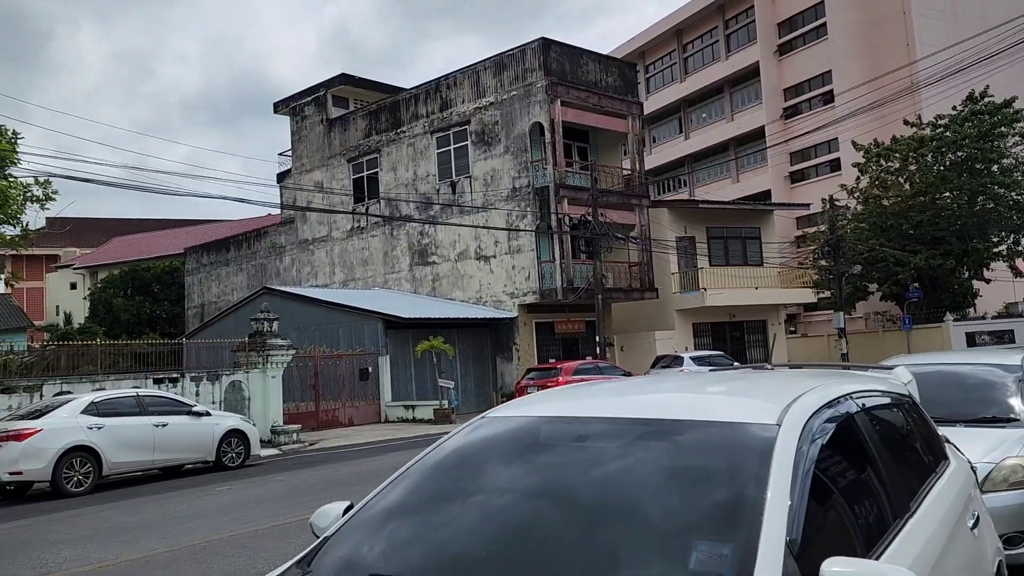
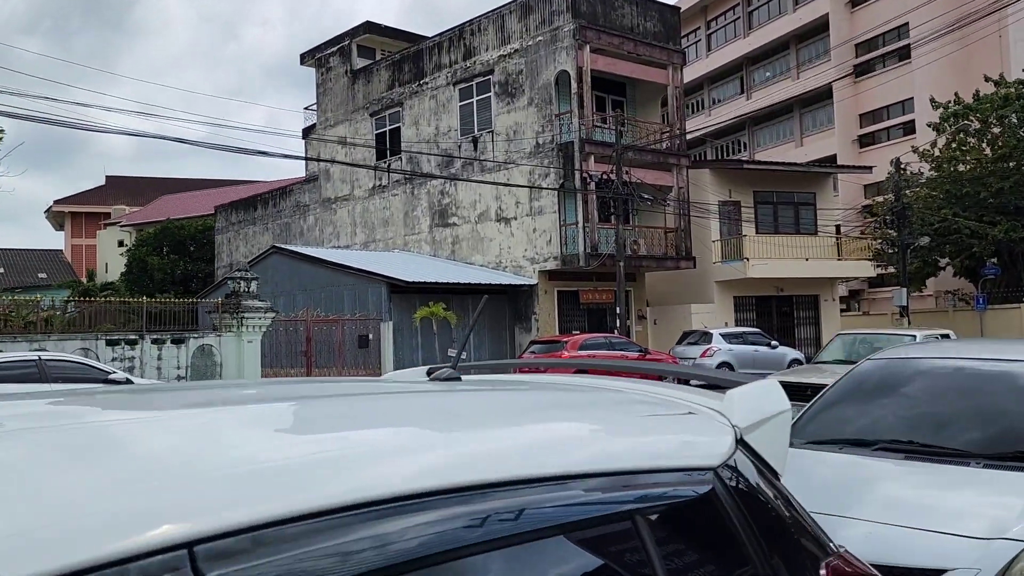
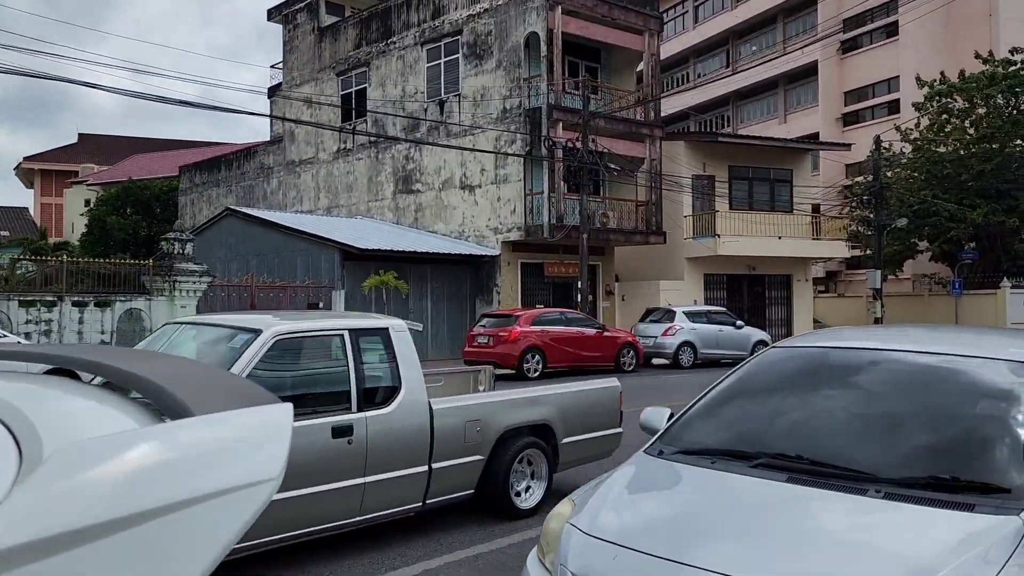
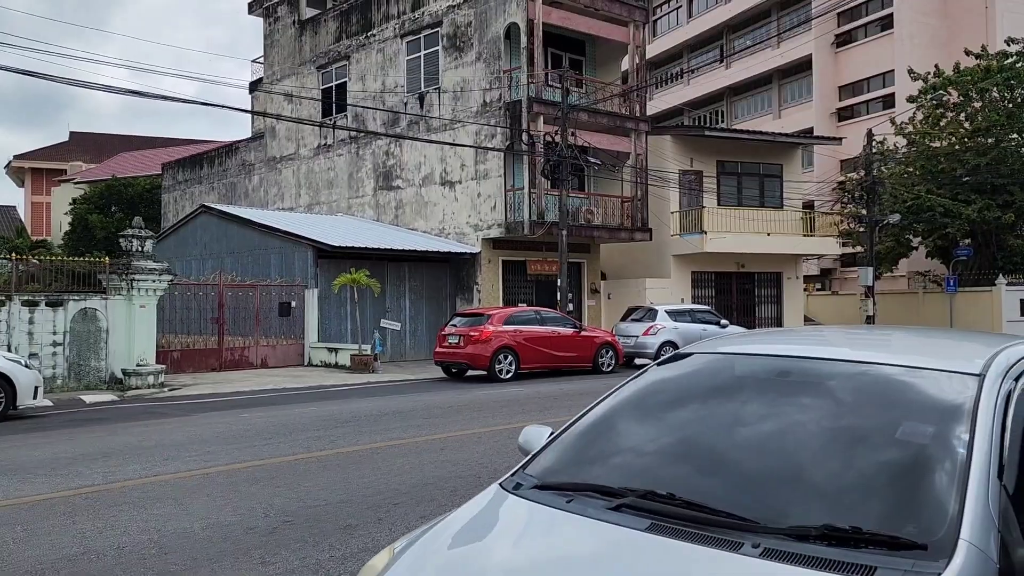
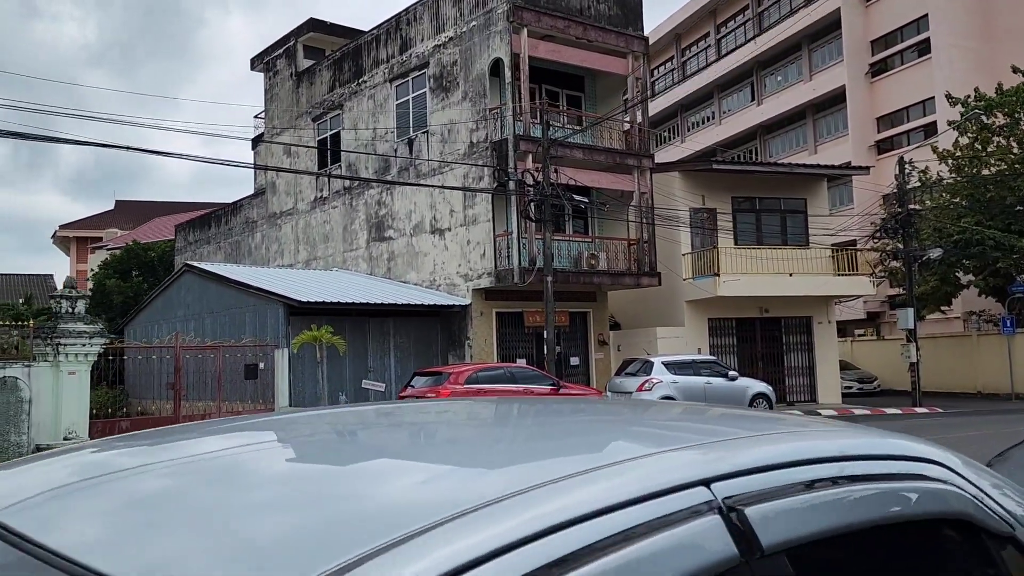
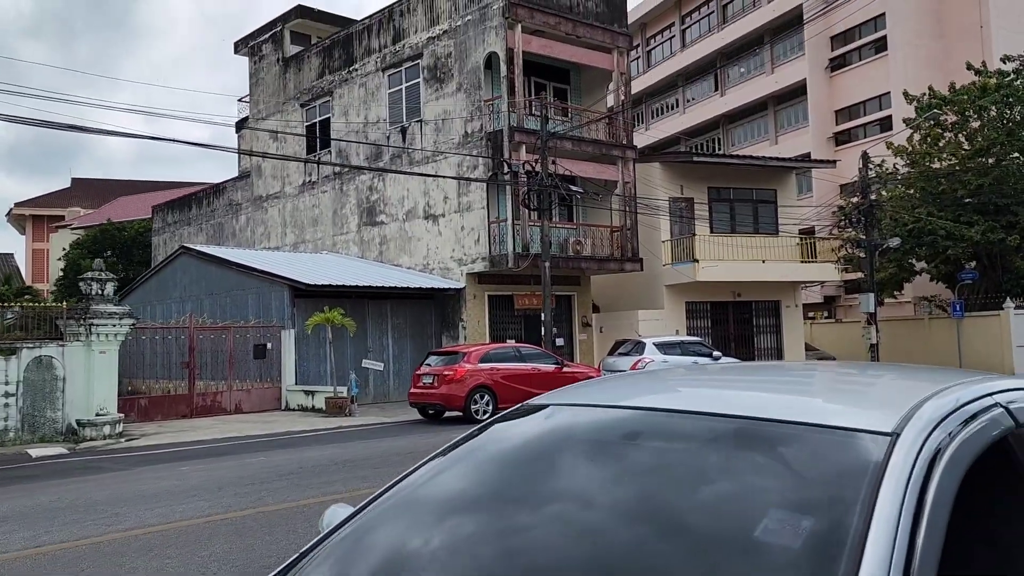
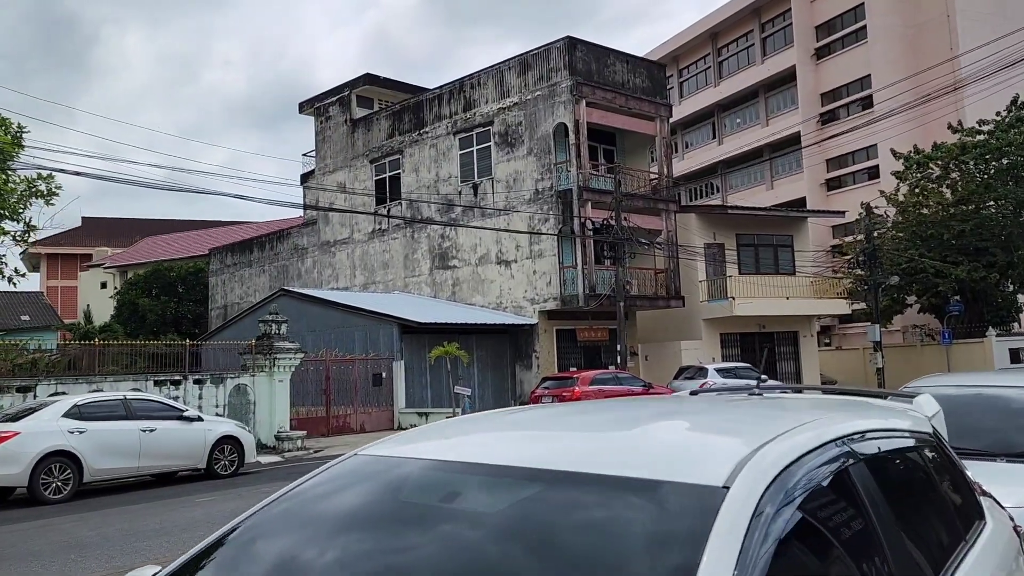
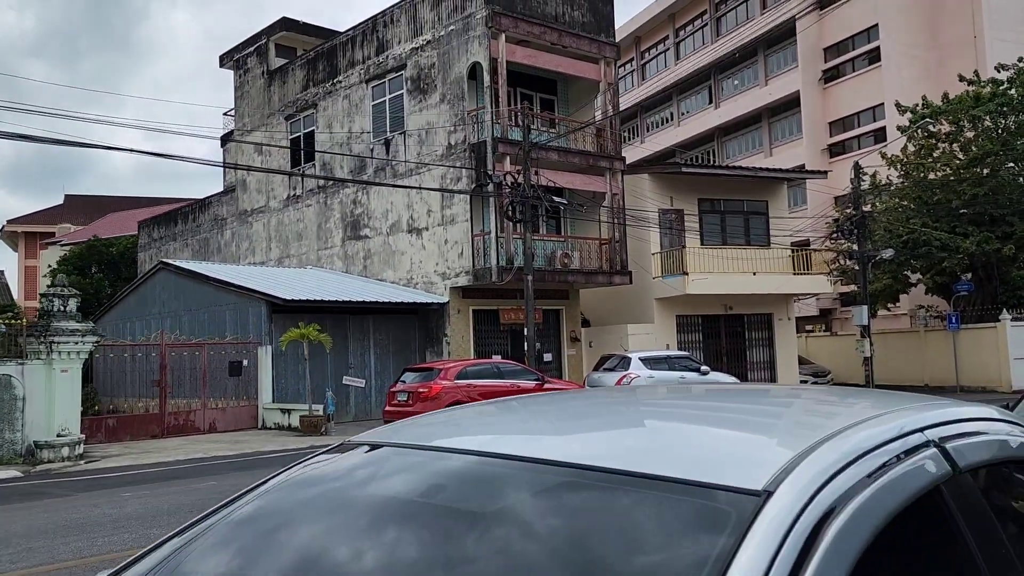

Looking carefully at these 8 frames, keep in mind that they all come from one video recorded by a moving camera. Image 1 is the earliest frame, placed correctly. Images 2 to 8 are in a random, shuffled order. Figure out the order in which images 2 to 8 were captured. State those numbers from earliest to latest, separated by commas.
7, 2, 3, 4, 6, 8, 5
